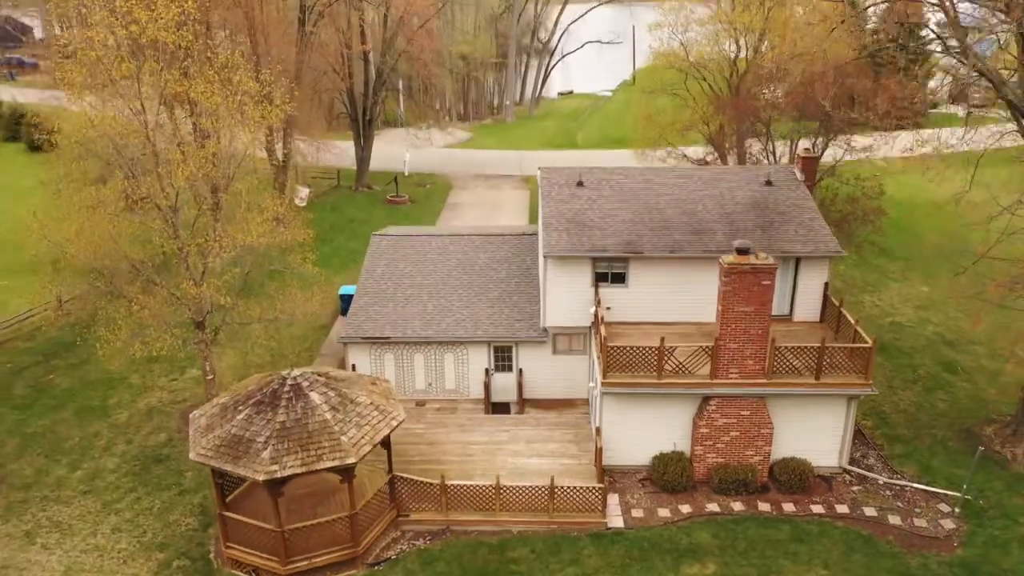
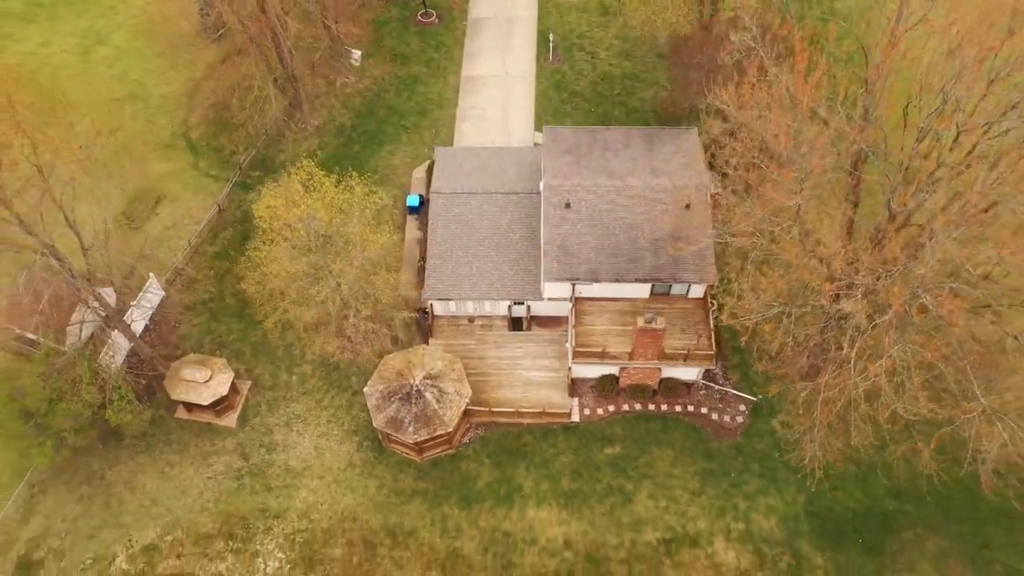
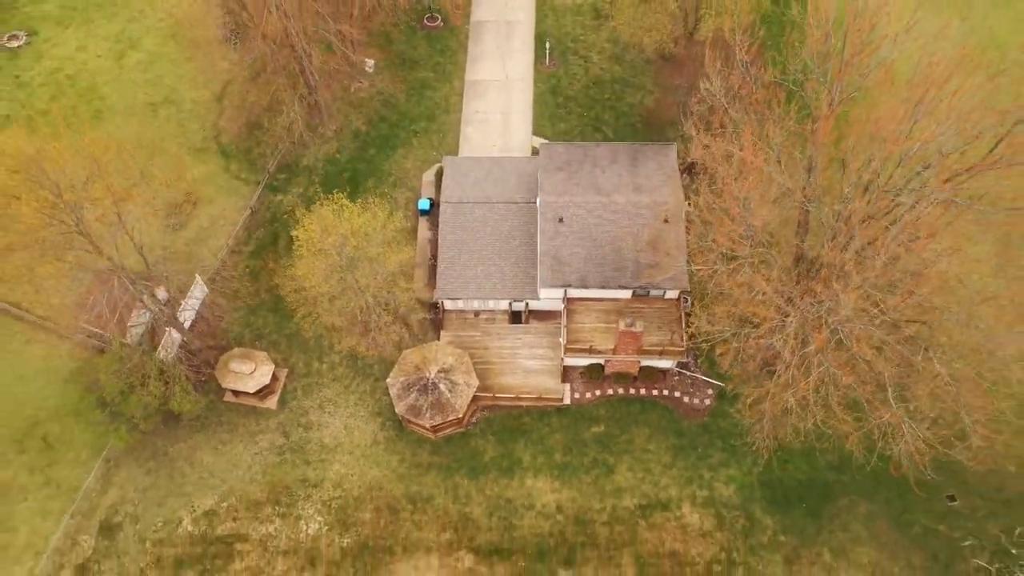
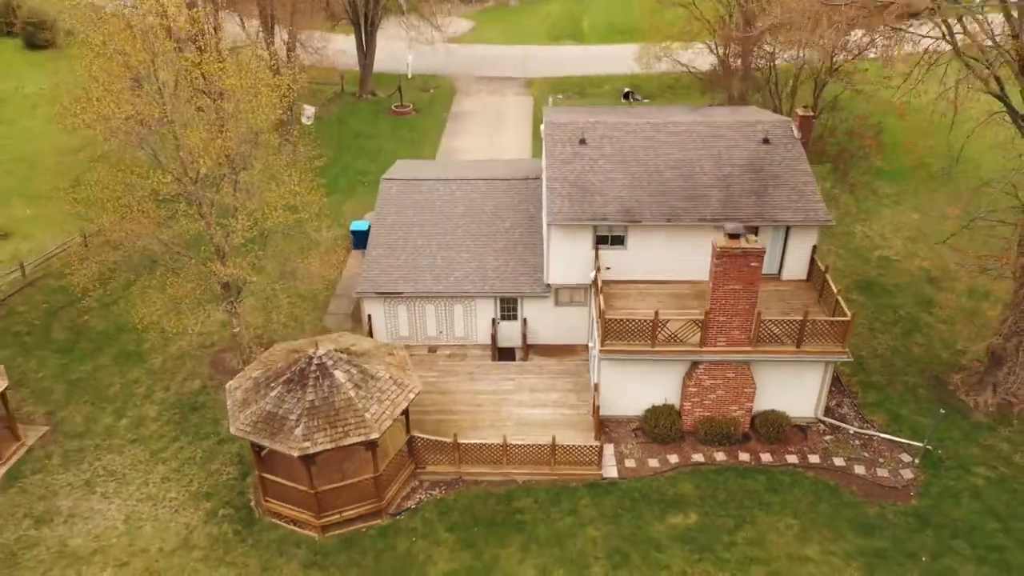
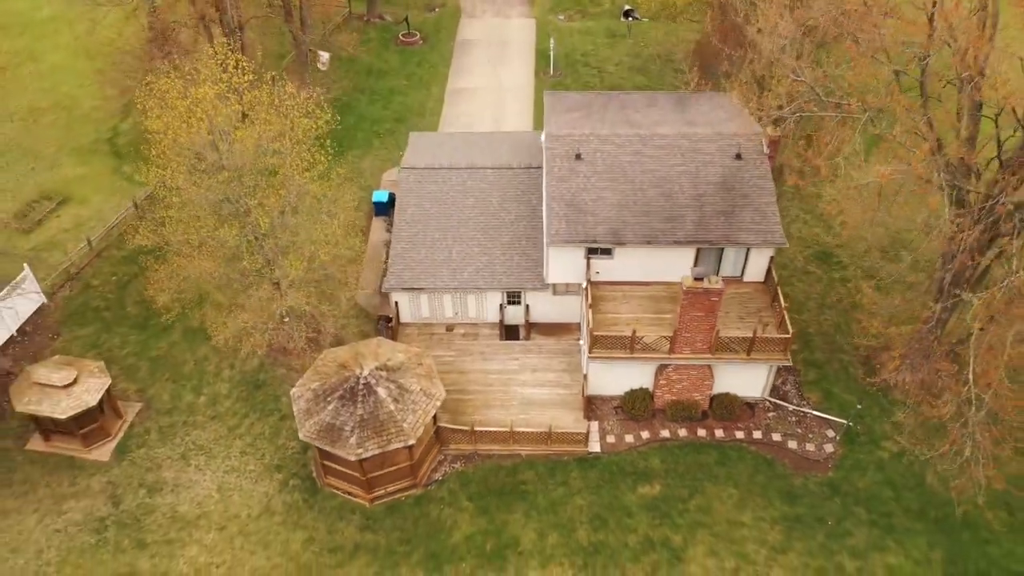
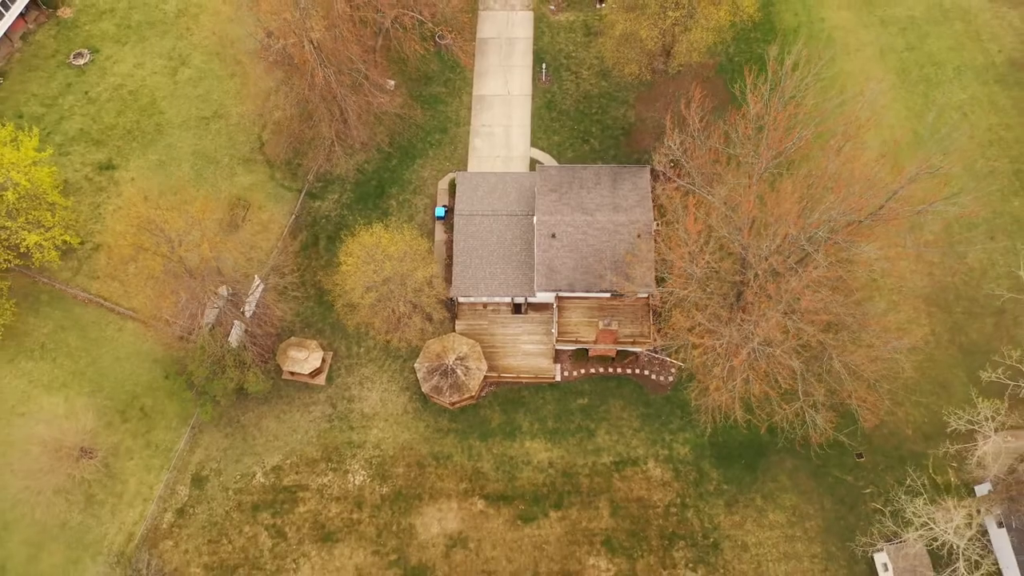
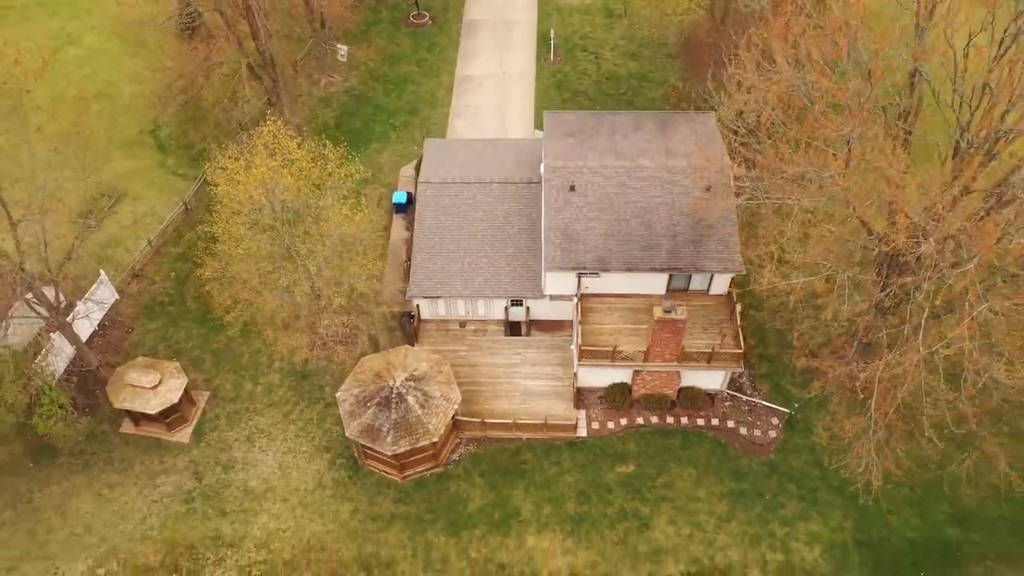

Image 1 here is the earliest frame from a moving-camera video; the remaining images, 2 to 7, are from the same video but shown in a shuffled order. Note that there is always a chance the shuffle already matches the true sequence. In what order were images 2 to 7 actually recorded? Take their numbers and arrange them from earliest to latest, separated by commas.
4, 5, 7, 2, 3, 6
